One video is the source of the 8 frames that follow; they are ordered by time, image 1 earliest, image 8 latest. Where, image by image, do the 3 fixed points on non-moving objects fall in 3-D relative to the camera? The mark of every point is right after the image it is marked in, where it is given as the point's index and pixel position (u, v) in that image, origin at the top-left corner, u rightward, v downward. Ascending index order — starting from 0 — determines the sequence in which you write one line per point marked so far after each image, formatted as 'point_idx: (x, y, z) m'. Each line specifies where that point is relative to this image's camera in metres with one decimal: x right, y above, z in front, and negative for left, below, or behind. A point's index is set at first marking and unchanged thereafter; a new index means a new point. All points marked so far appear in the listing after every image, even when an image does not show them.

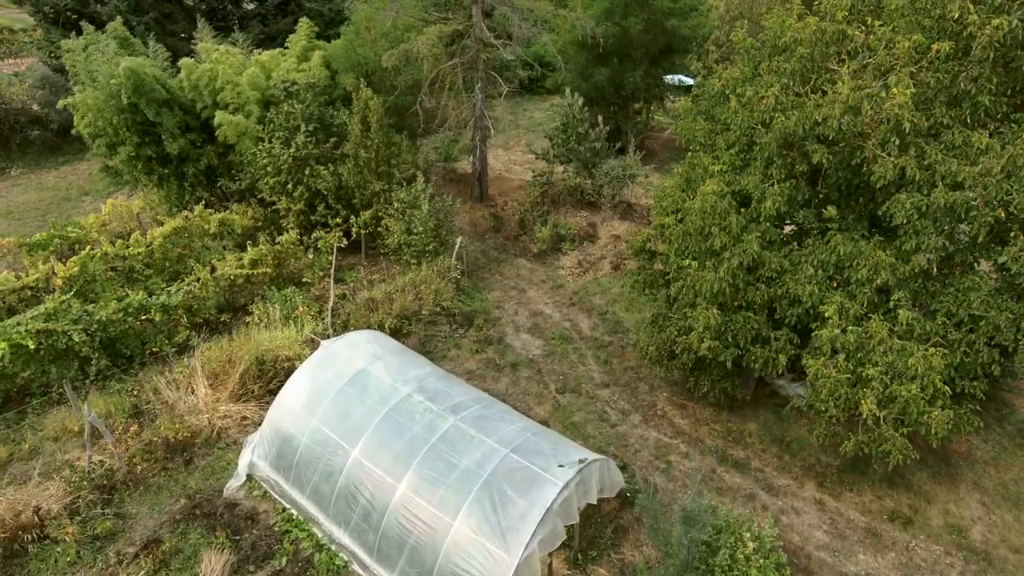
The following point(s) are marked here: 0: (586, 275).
0: (+1.4, +0.2, +12.1) m
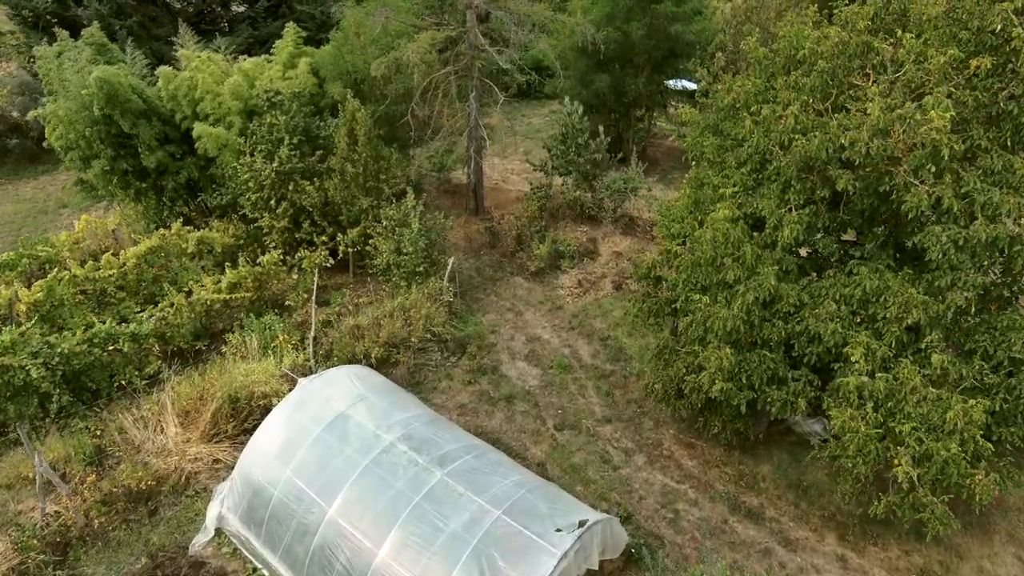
0: (+1.3, -0.1, +11.5) m
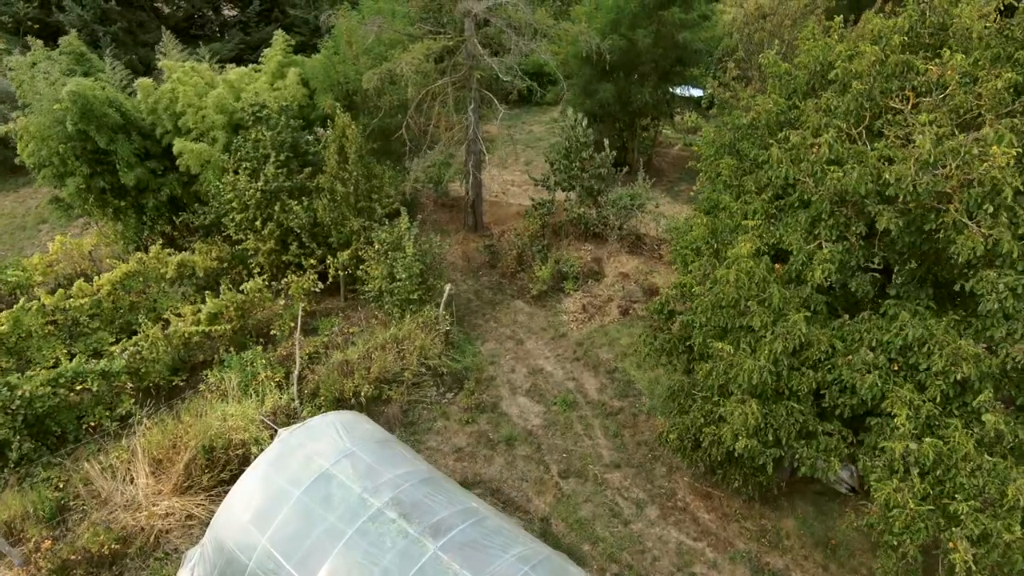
0: (+1.3, -0.5, +10.8) m
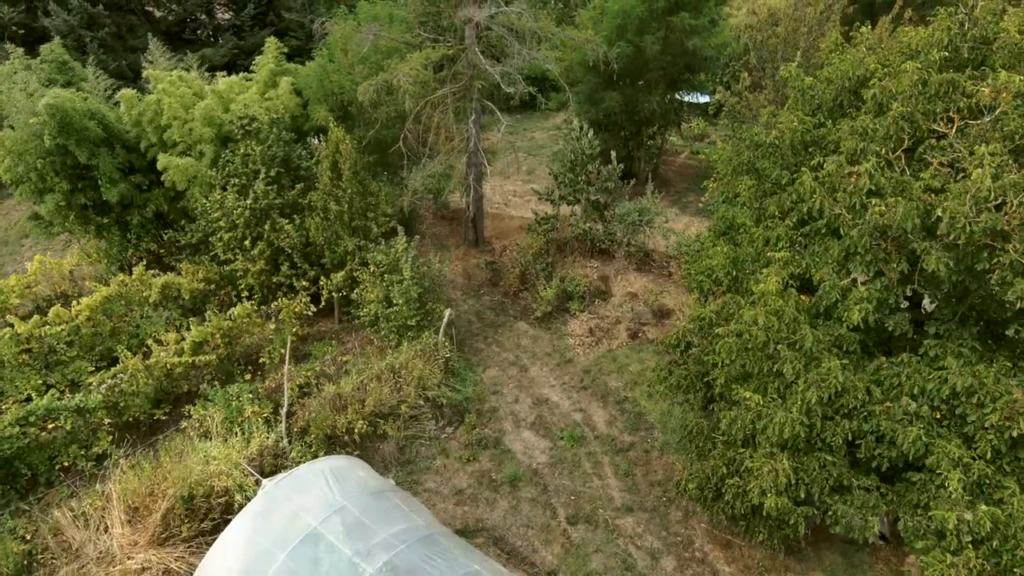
0: (+1.3, -0.9, +10.3) m
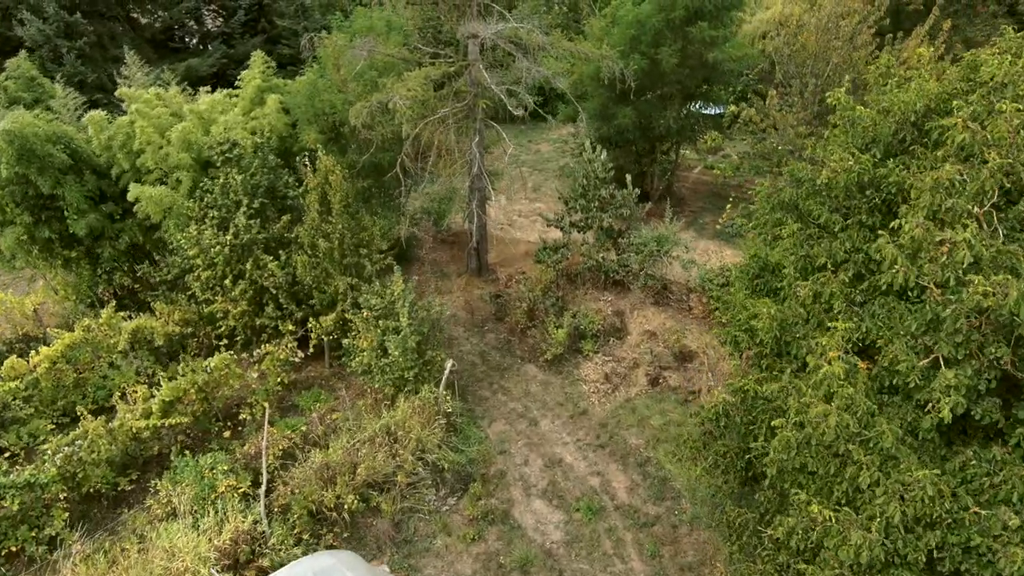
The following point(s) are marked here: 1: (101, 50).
0: (+1.5, -1.5, +9.3) m
1: (-9.4, +5.4, +15.3) m
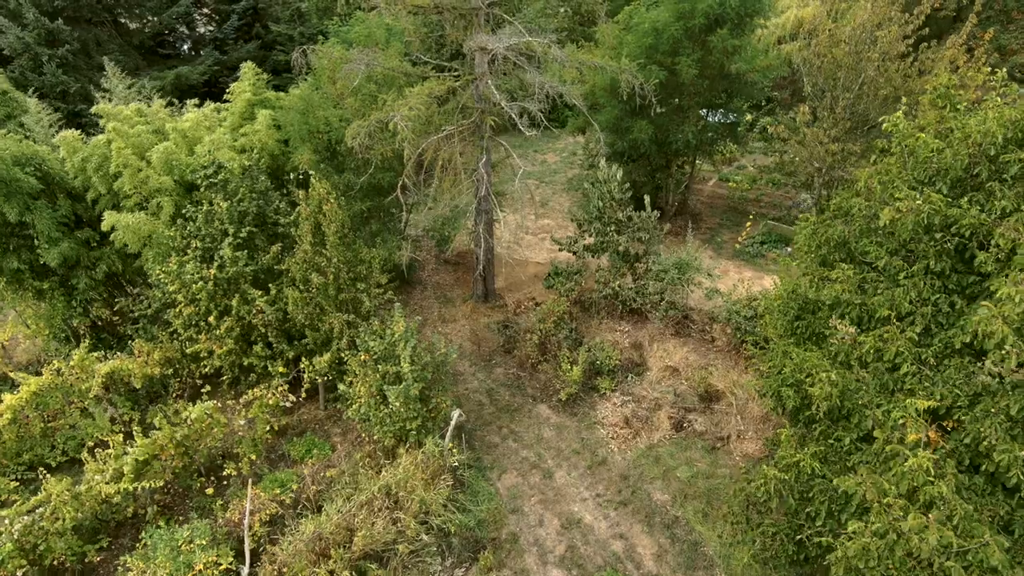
0: (+1.6, -1.9, +8.6) m
1: (-9.2, +5.0, +14.5) m
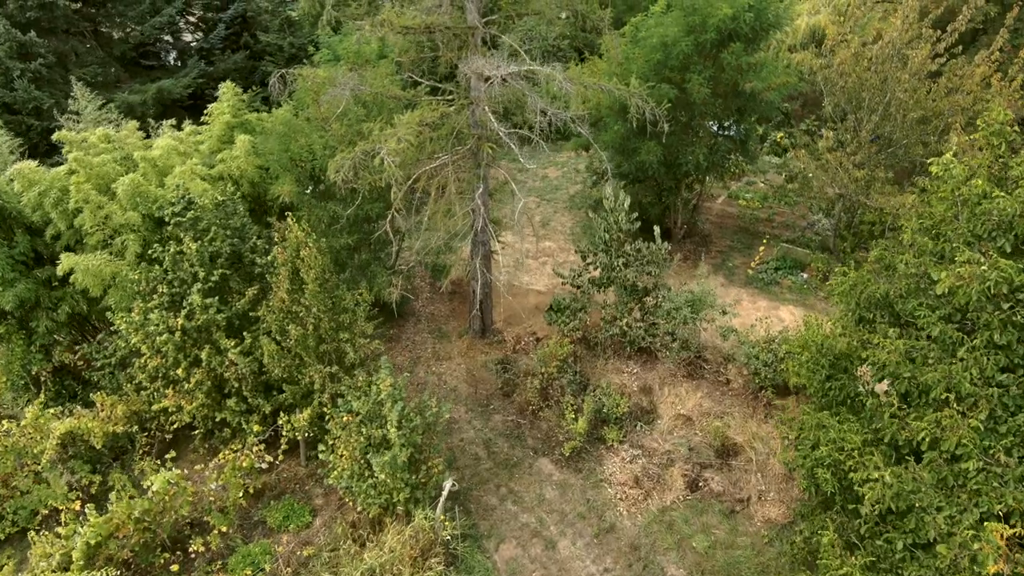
0: (+1.6, -2.5, +7.8) m
1: (-9.2, +4.4, +13.7) m
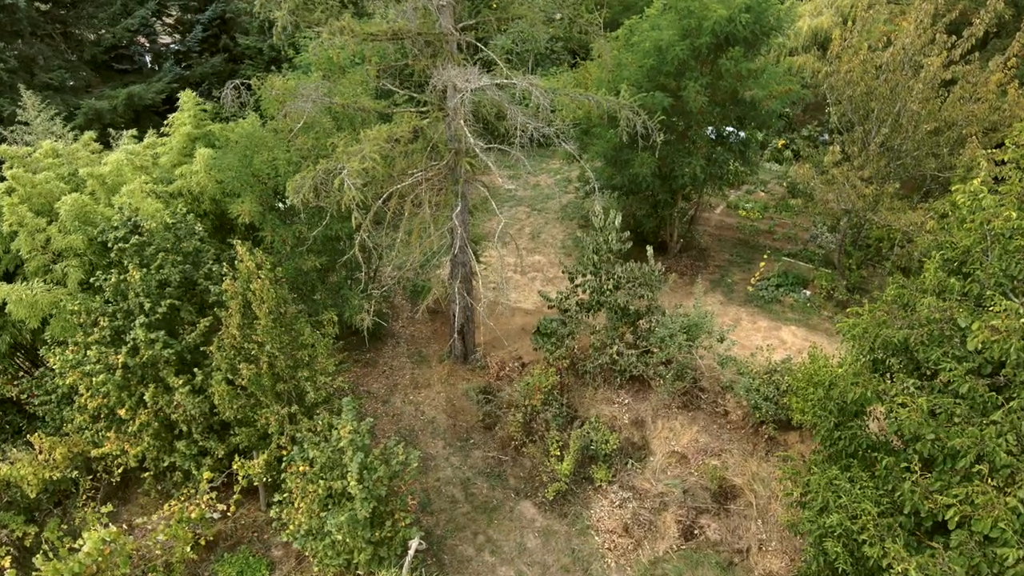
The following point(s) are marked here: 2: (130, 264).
0: (+1.4, -2.8, +7.1) m
1: (-9.5, +4.1, +13.1) m
2: (-3.9, +0.2, +6.9) m
